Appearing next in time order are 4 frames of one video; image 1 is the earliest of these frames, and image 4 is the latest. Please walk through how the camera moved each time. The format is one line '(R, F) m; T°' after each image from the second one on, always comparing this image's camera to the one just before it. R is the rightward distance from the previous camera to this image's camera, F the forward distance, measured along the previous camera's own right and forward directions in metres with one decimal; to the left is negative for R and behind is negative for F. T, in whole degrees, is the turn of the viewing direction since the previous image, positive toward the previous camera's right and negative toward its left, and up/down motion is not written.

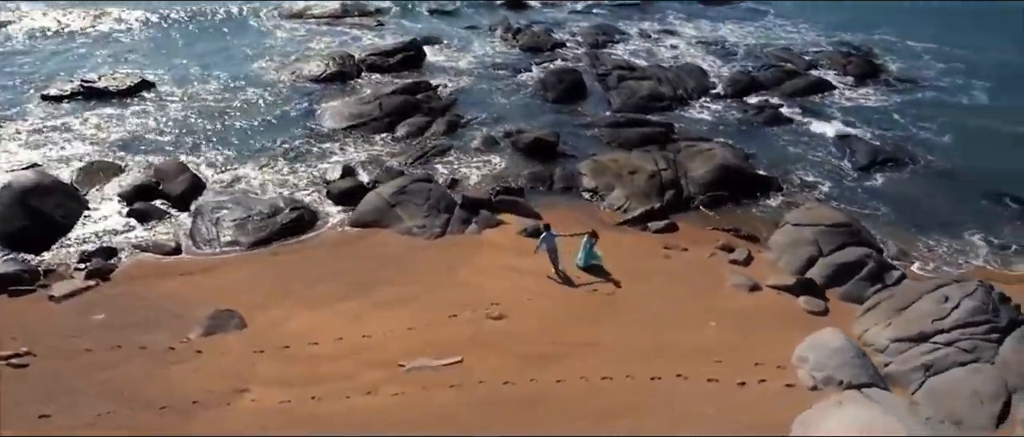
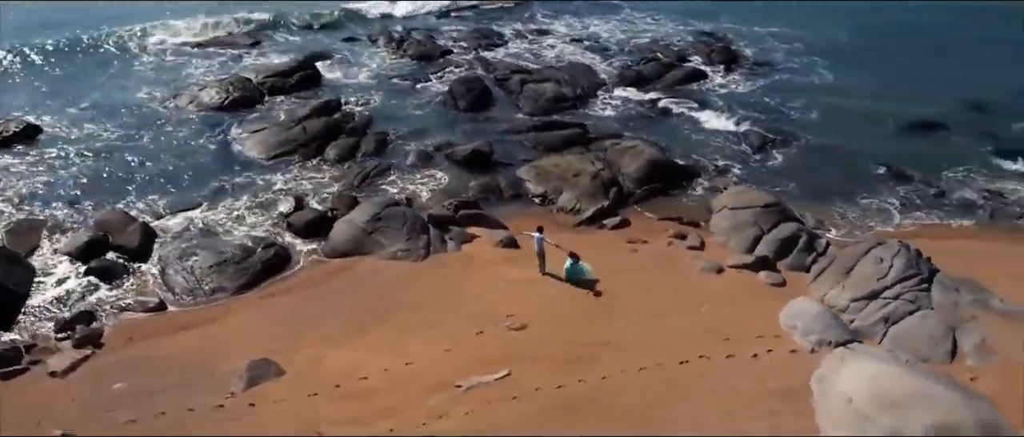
(-3.3, -0.7) m; +12°
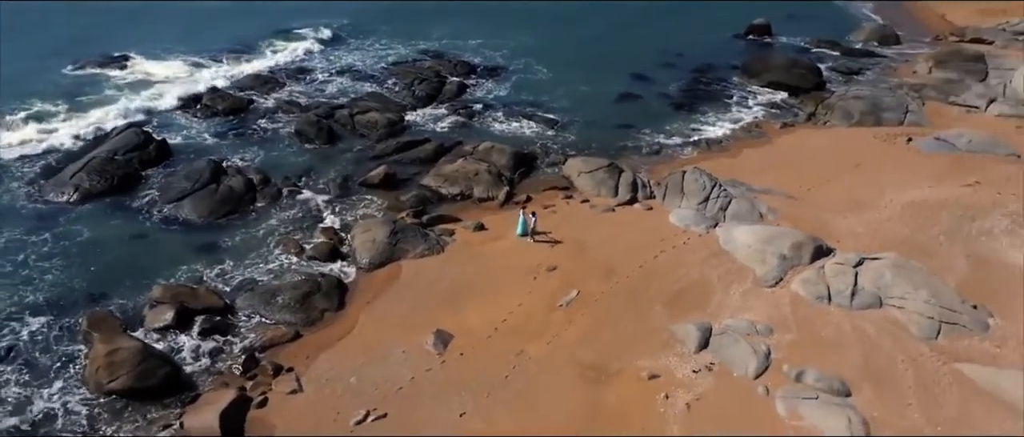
(-11.3, -4.7) m; +29°
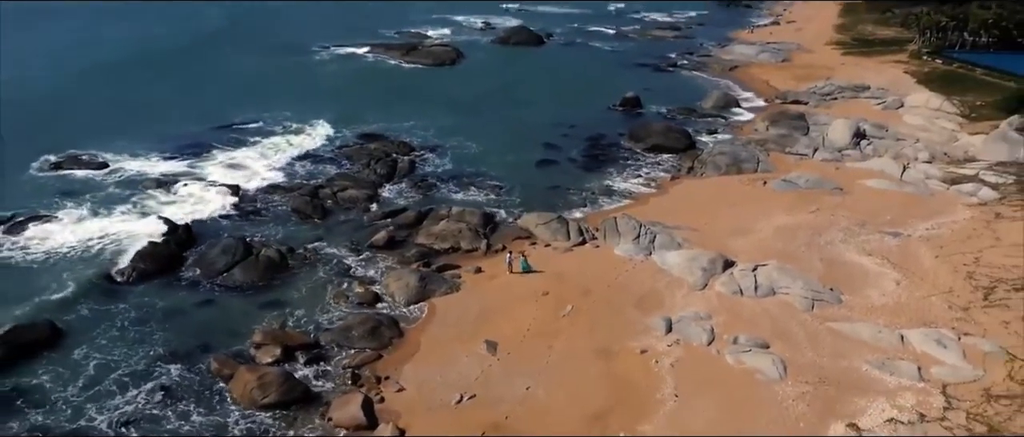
(-5.7, -7.6) m; +11°
